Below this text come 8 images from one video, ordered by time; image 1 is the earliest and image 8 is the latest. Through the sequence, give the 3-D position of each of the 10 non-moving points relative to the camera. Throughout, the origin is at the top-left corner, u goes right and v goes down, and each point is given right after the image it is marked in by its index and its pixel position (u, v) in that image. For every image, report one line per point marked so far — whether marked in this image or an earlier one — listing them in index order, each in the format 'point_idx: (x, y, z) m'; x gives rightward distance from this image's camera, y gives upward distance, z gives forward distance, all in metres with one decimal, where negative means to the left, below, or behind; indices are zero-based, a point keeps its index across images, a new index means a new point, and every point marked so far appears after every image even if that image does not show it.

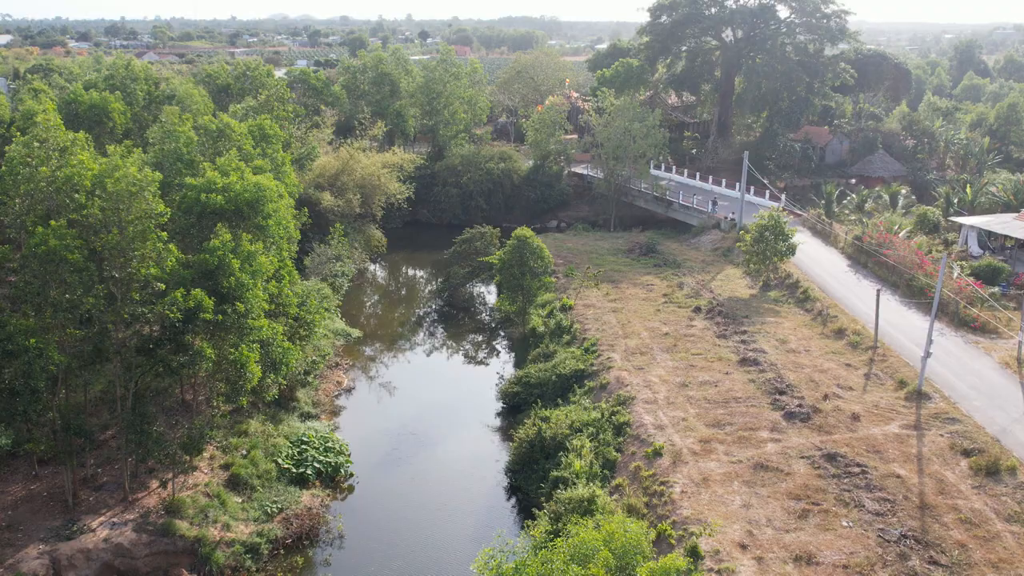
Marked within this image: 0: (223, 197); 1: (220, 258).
0: (-5.0, +1.6, +17.1) m
1: (-4.7, +0.5, +16.0) m
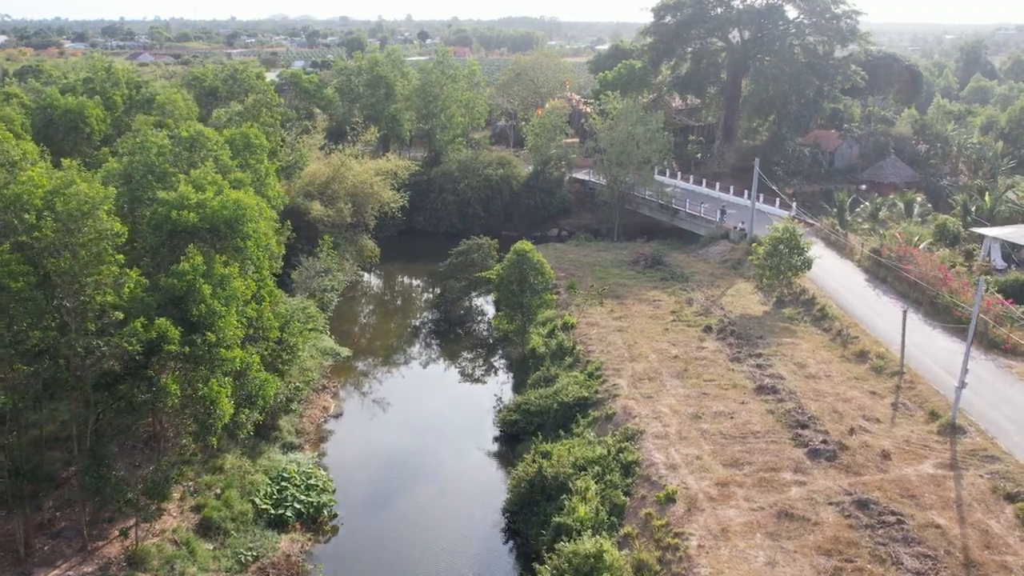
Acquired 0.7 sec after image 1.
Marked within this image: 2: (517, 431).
0: (-5.0, +1.2, +15.6) m
1: (-4.8, +0.1, +14.5) m
2: (+0.1, -2.9, +19.8) m
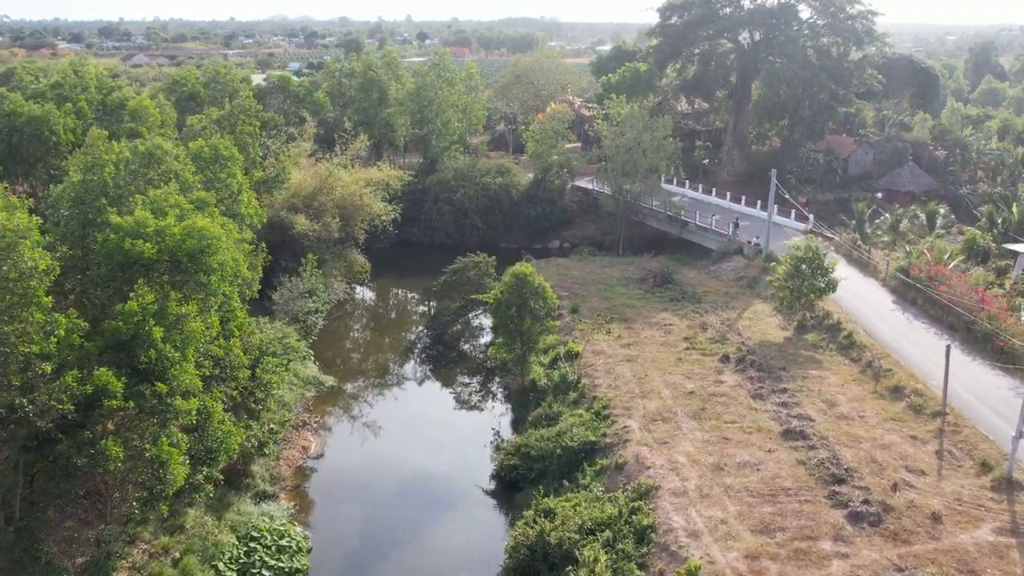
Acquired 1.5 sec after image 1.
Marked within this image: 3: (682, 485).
0: (-5.0, +0.6, +13.6) m
1: (-4.8, -0.5, +12.5) m
2: (+0.1, -3.4, +17.8) m
3: (+2.6, -3.0, +15.0) m
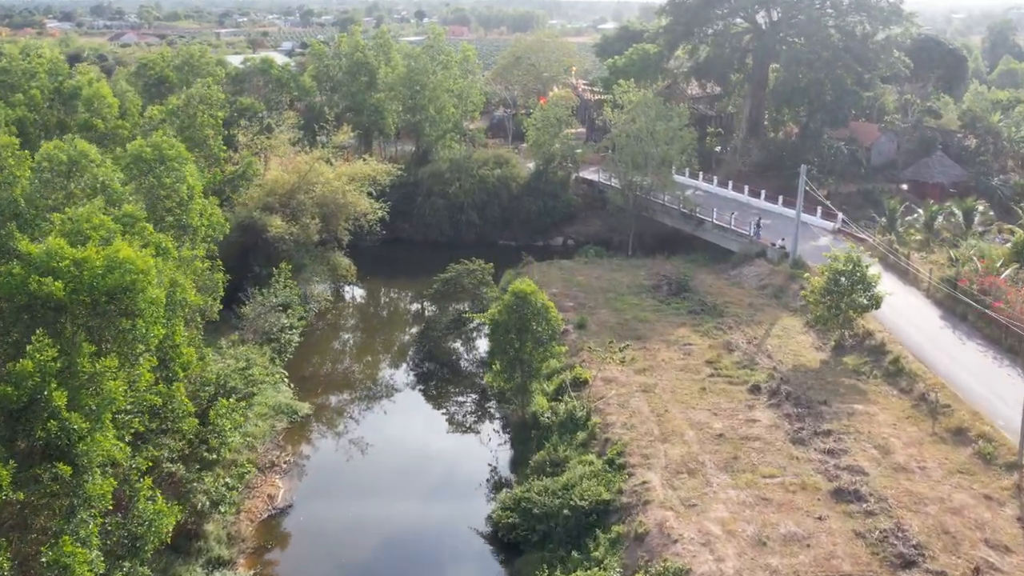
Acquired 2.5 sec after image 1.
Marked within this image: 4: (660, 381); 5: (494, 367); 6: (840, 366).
0: (-5.0, +0.1, +10.9) m
1: (-4.8, -1.0, +9.8) m
2: (0.0, -3.9, +15.1) m
3: (+2.6, -3.5, +12.3) m
4: (+2.9, -1.8, +18.9) m
5: (-0.3, -1.5, +18.9) m
6: (+6.6, -1.6, +19.7) m
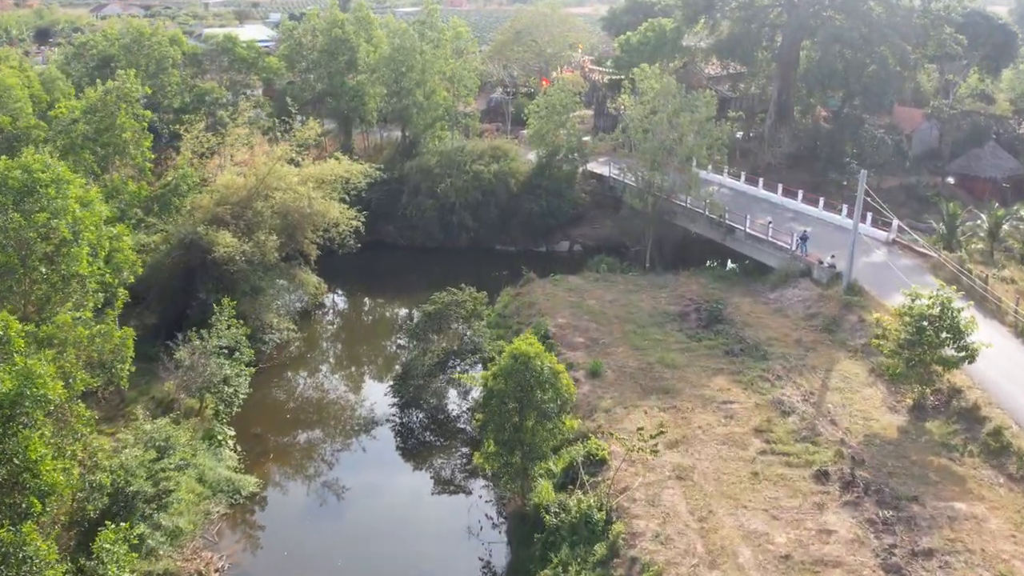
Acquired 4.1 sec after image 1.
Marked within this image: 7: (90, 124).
0: (-5.1, -1.0, +6.7) m
1: (-4.9, -2.1, +5.7) m
2: (0.0, -4.8, +11.1) m
3: (+2.5, -4.5, +8.3) m
4: (+2.8, -2.6, +14.8) m
5: (-0.4, -2.3, +14.8) m
6: (+6.5, -2.3, +15.5) m
7: (-7.4, +2.9, +17.2) m
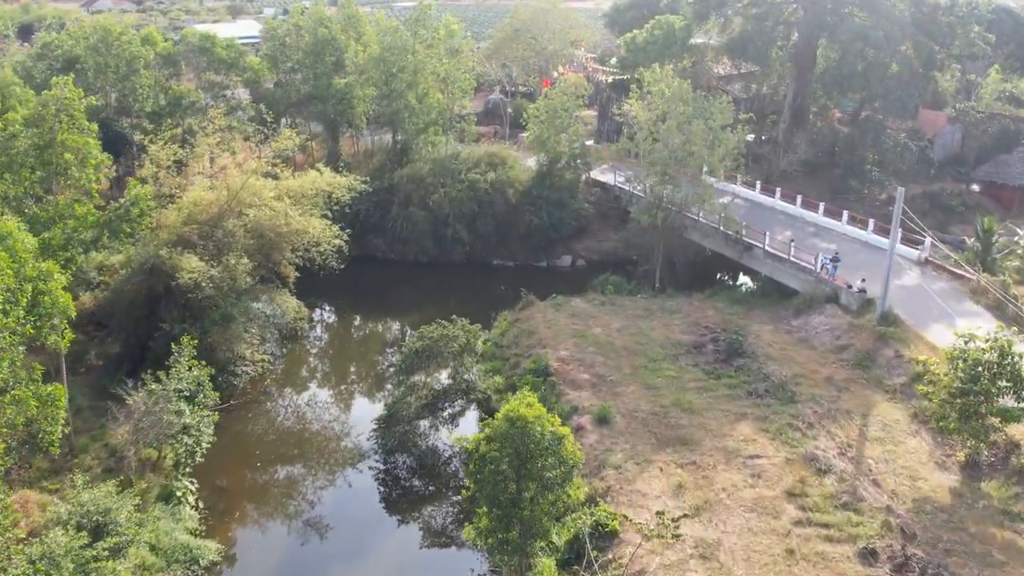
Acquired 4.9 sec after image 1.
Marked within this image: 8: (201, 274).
0: (-5.1, -1.6, +4.7) m
1: (-4.9, -2.8, +3.7) m
2: (-0.1, -5.4, +9.1) m
3: (+2.5, -5.1, +6.3) m
4: (+2.8, -3.2, +12.8) m
5: (-0.4, -2.9, +12.7) m
6: (+6.5, -2.9, +13.5) m
7: (-7.4, +2.3, +15.1) m
8: (-5.8, +0.3, +18.4) m
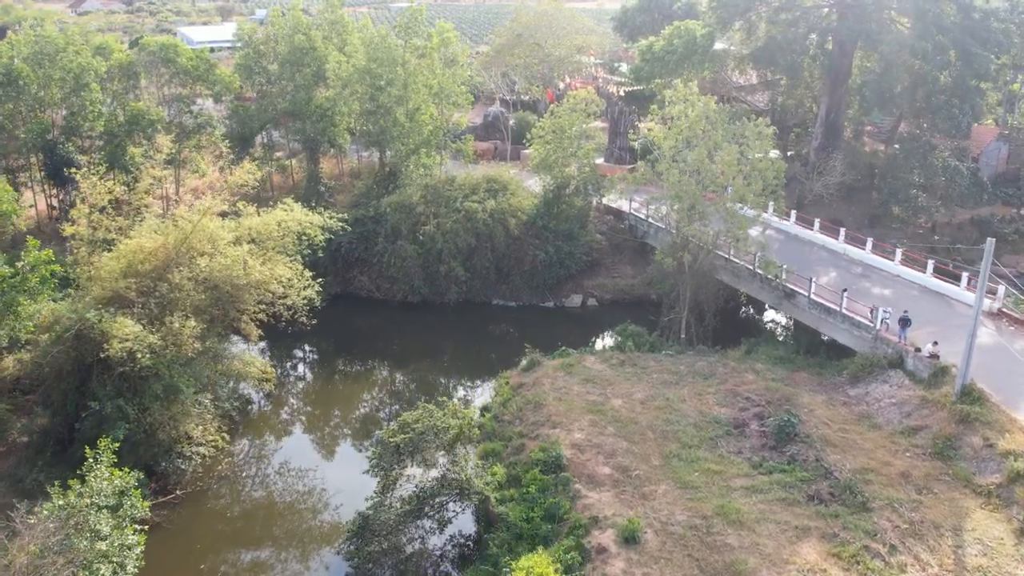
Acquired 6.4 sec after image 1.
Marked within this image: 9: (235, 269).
0: (-5.1, -2.7, +1.4) m
1: (-4.9, -3.9, +0.4) m
2: (0.0, -6.5, +5.8) m
3: (+2.5, -6.3, +3.0) m
4: (+2.8, -4.3, +9.5) m
5: (-0.4, -4.0, +9.5) m
6: (+6.5, -4.0, +10.3) m
7: (-7.3, +1.2, +11.9) m
8: (-5.8, -0.8, +15.2) m
9: (-4.7, +0.3, +16.8) m
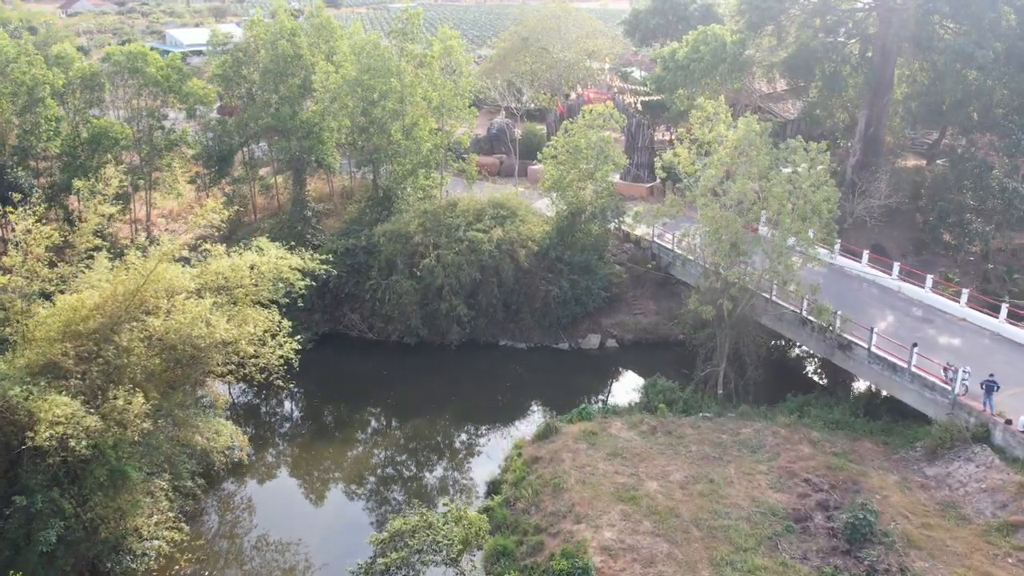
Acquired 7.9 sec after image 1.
0: (-4.9, -3.6, -1.3) m
1: (-4.6, -4.8, -2.3) m
2: (+0.2, -7.4, +3.1) m
3: (+2.7, -7.2, +0.3) m
4: (+3.0, -5.2, +6.8) m
5: (-0.2, -4.9, +6.8) m
6: (+6.7, -4.9, +7.6) m
7: (-7.1, +0.3, +9.1) m
8: (-5.6, -1.7, +12.4) m
9: (-4.5, -0.6, +14.1) m
